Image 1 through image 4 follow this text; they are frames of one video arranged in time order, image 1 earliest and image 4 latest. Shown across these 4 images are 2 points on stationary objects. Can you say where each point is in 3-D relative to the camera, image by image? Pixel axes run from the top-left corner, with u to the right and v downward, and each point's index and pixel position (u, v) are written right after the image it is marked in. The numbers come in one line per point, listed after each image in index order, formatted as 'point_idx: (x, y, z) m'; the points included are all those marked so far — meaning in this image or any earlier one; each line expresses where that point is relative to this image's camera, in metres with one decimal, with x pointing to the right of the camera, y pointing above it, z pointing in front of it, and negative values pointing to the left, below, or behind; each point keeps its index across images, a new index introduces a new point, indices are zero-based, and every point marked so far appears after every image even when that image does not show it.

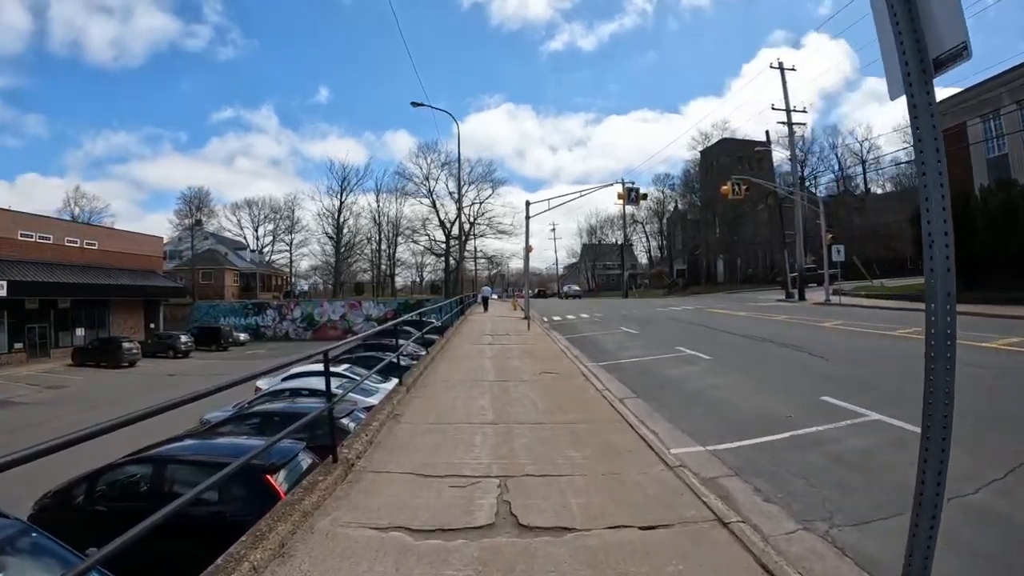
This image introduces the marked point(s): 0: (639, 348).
0: (+3.1, -1.4, +14.5) m
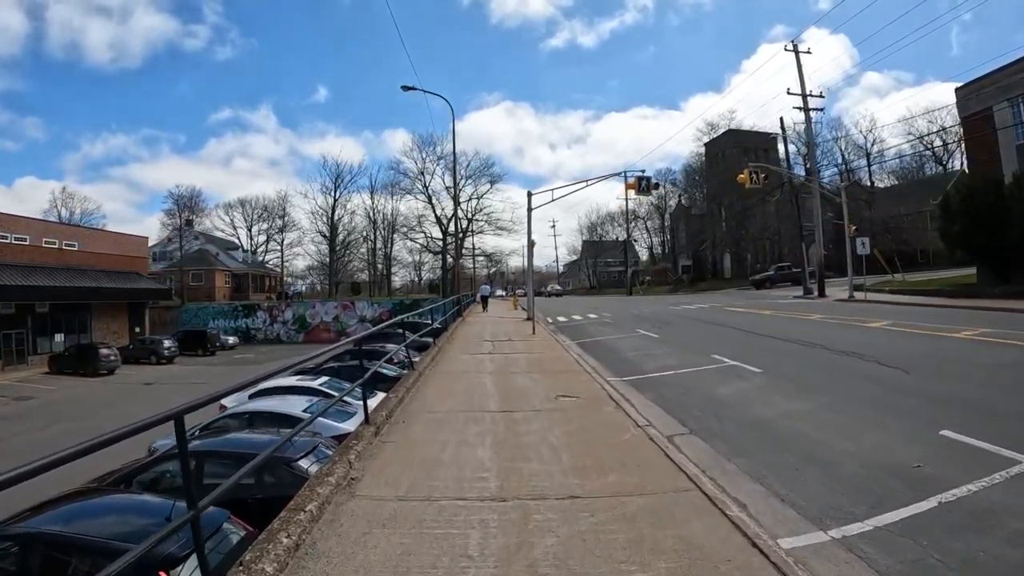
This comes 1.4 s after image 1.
0: (+3.2, -1.4, +12.2) m
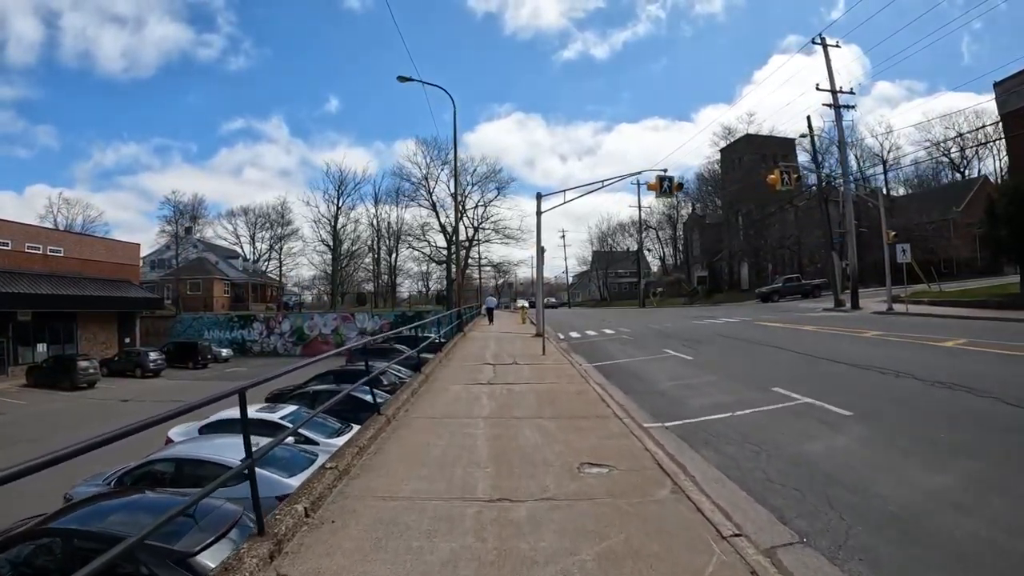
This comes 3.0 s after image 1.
0: (+3.2, -1.6, +9.6) m
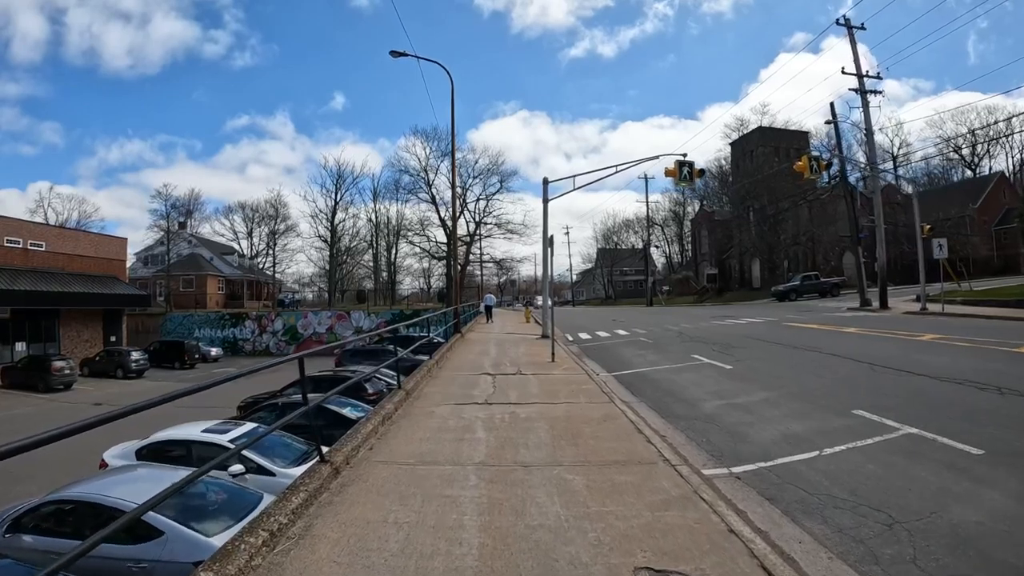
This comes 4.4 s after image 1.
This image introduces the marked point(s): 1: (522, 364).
0: (+3.3, -1.5, +7.4) m
1: (+0.2, -1.6, +12.8) m
